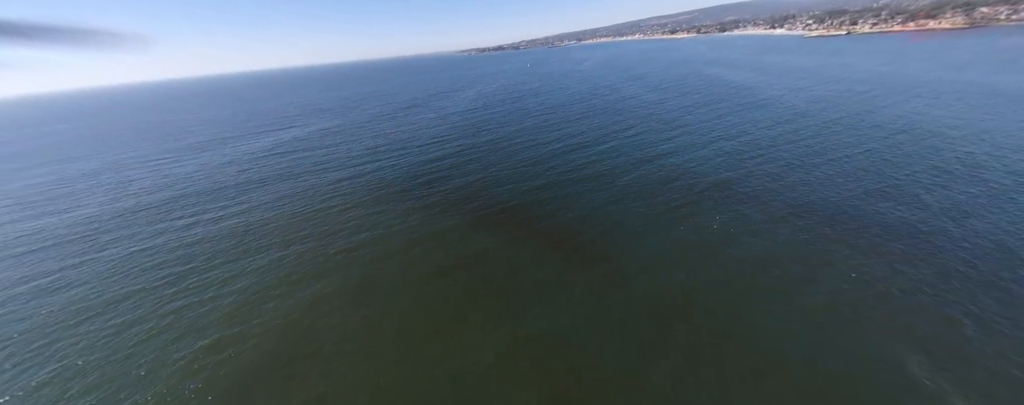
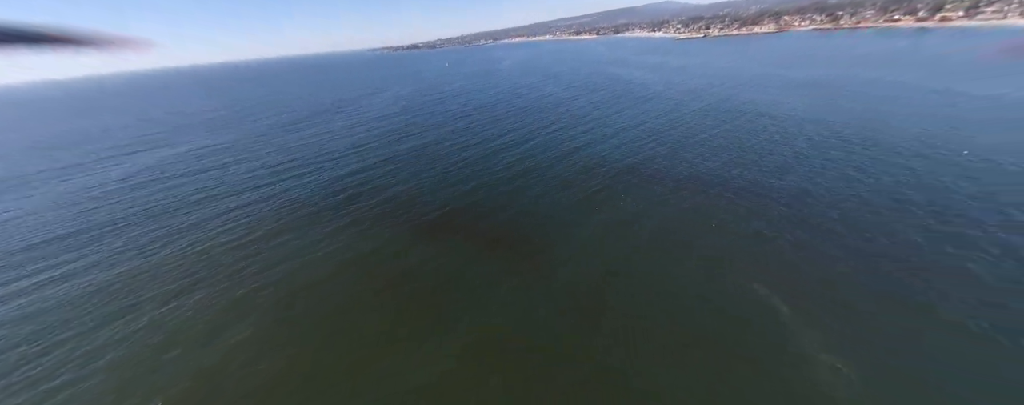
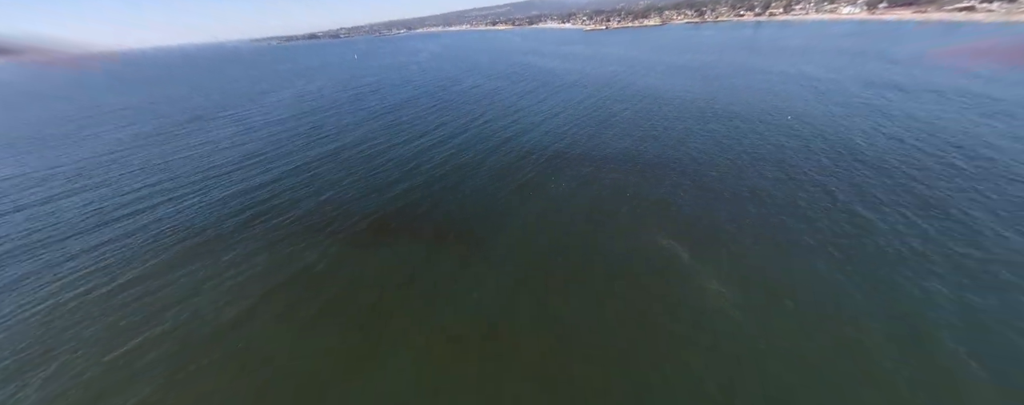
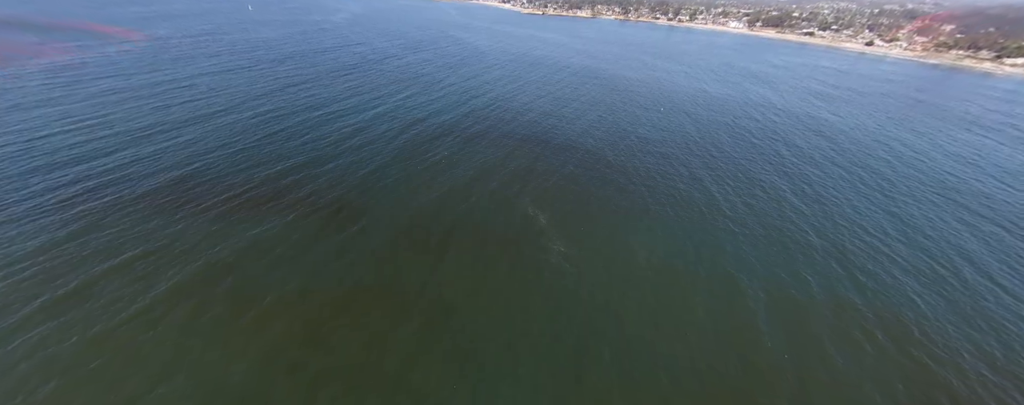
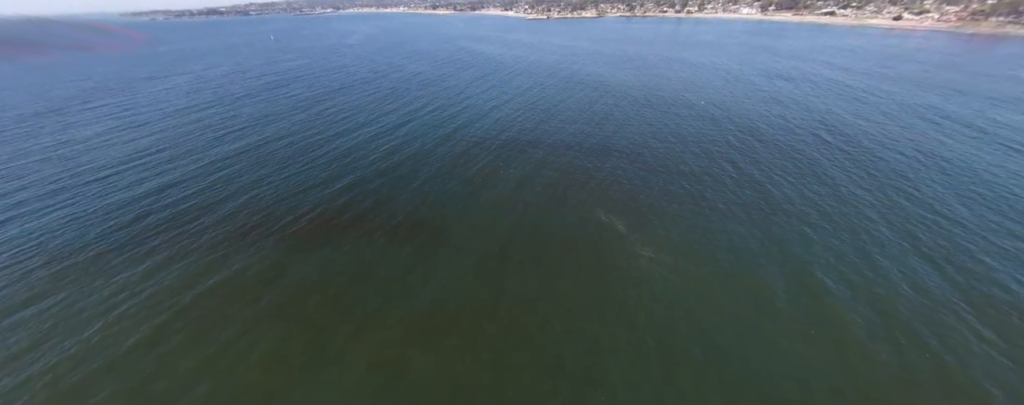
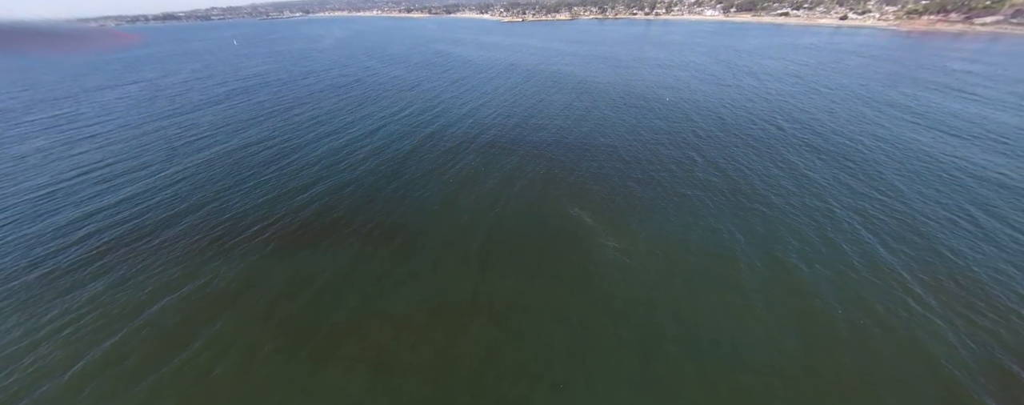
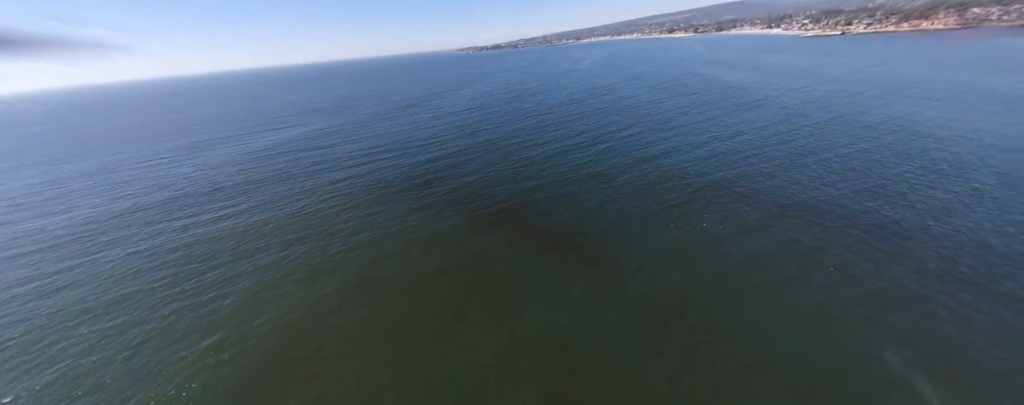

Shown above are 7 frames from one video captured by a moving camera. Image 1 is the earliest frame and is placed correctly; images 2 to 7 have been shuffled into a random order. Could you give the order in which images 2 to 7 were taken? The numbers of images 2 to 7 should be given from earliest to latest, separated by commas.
7, 2, 3, 5, 6, 4
